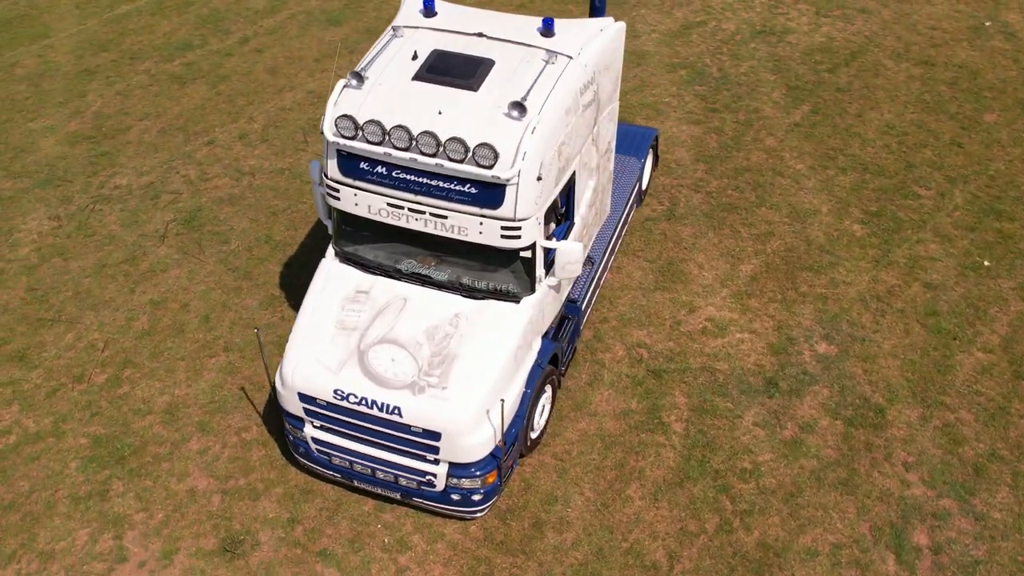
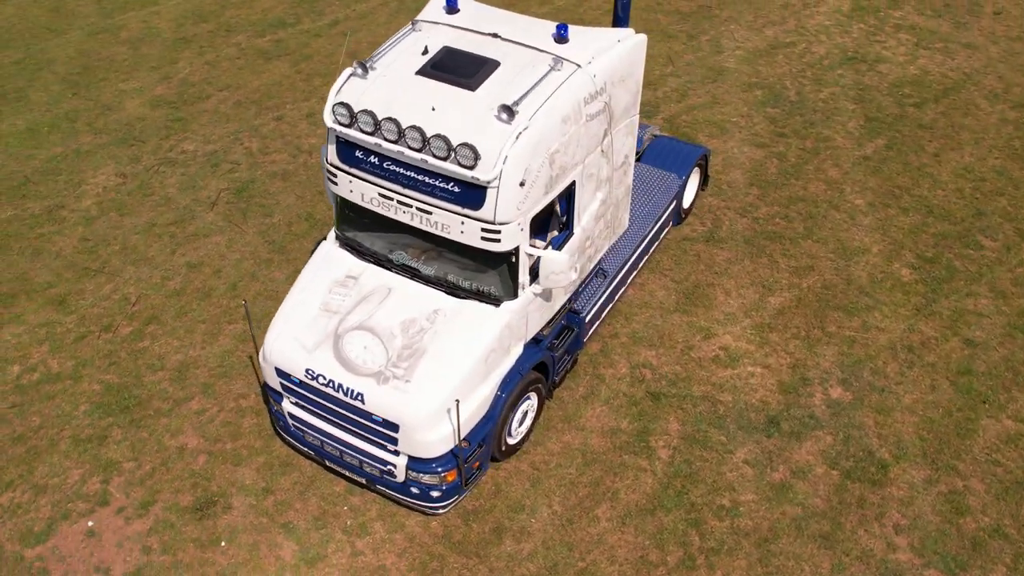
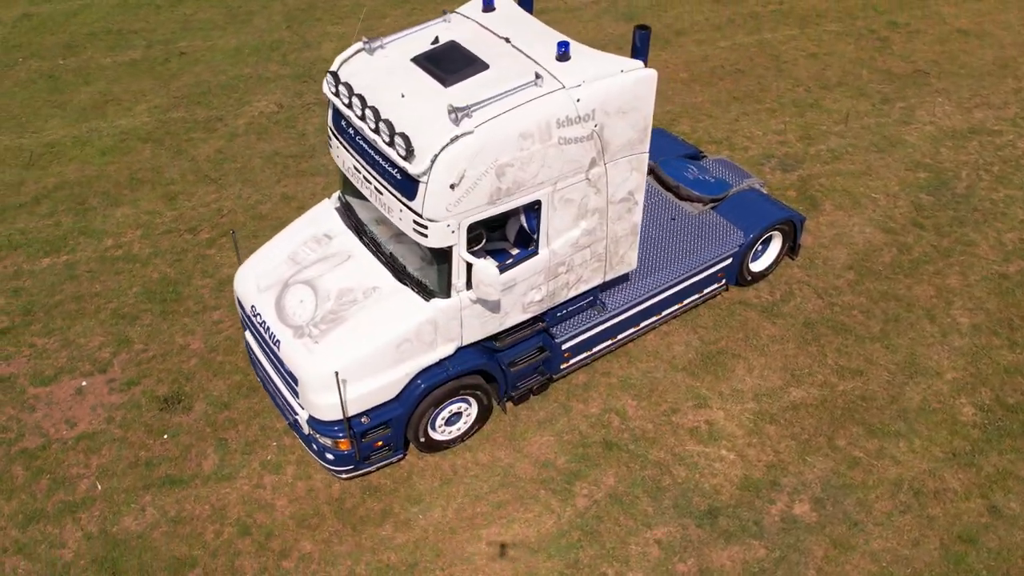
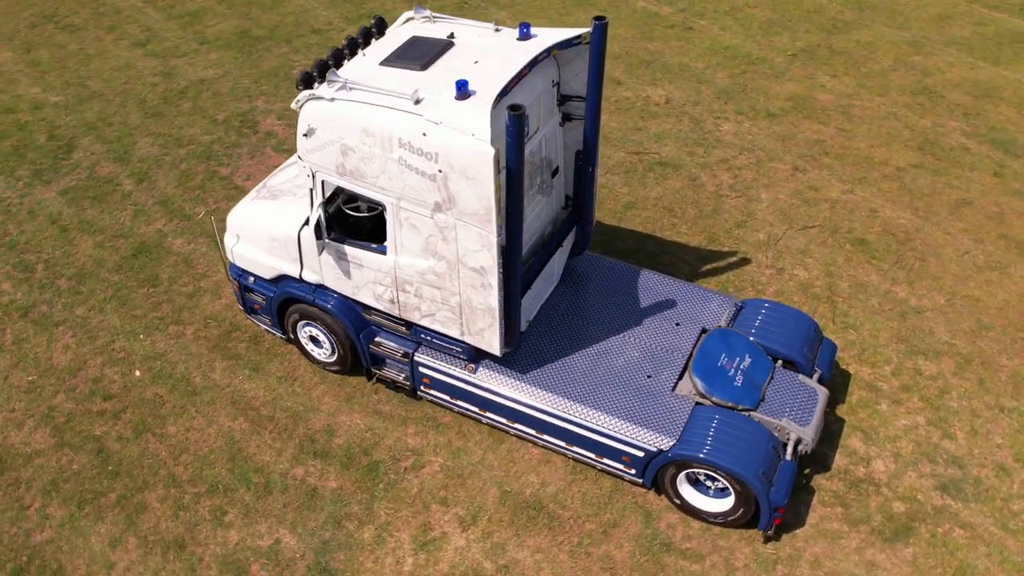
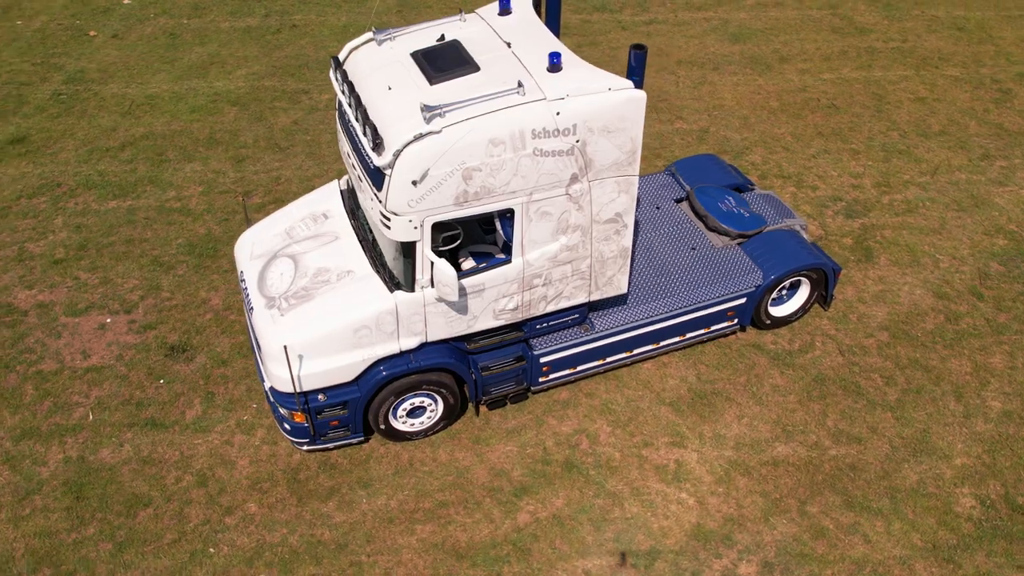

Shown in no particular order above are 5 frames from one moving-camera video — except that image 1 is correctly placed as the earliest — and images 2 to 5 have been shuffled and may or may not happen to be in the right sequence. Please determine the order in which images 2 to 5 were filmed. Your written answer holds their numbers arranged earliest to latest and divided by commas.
2, 3, 5, 4
